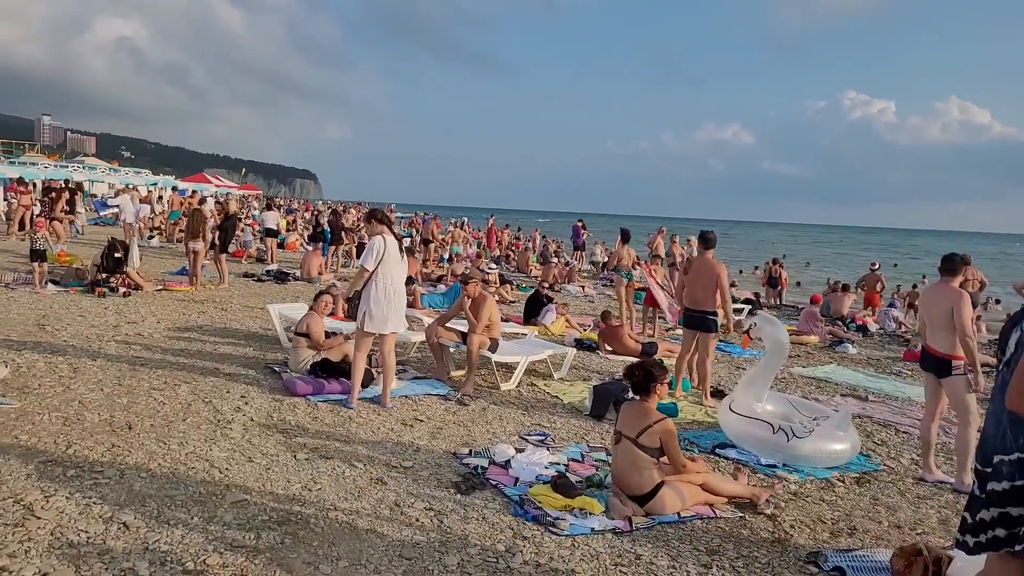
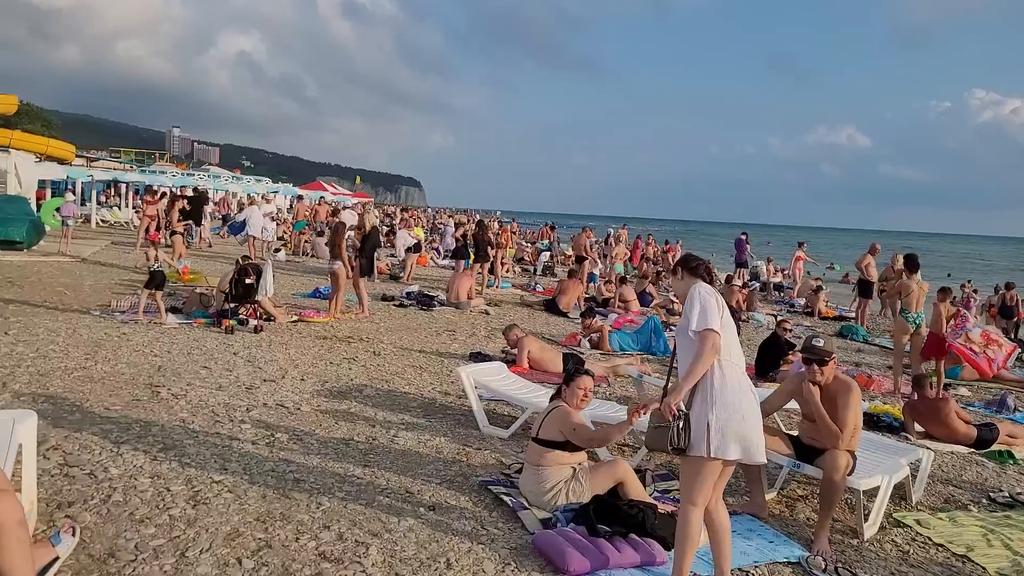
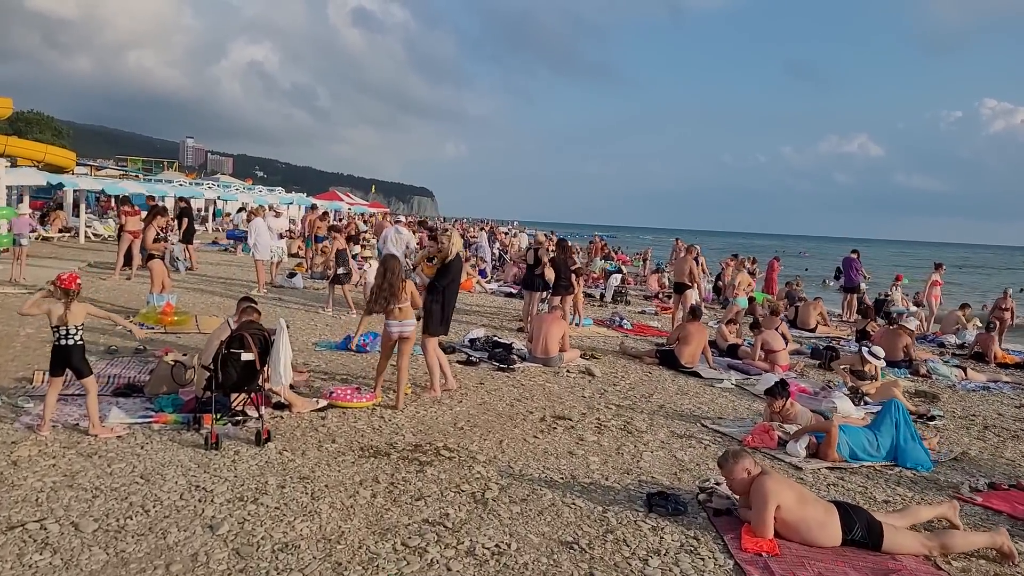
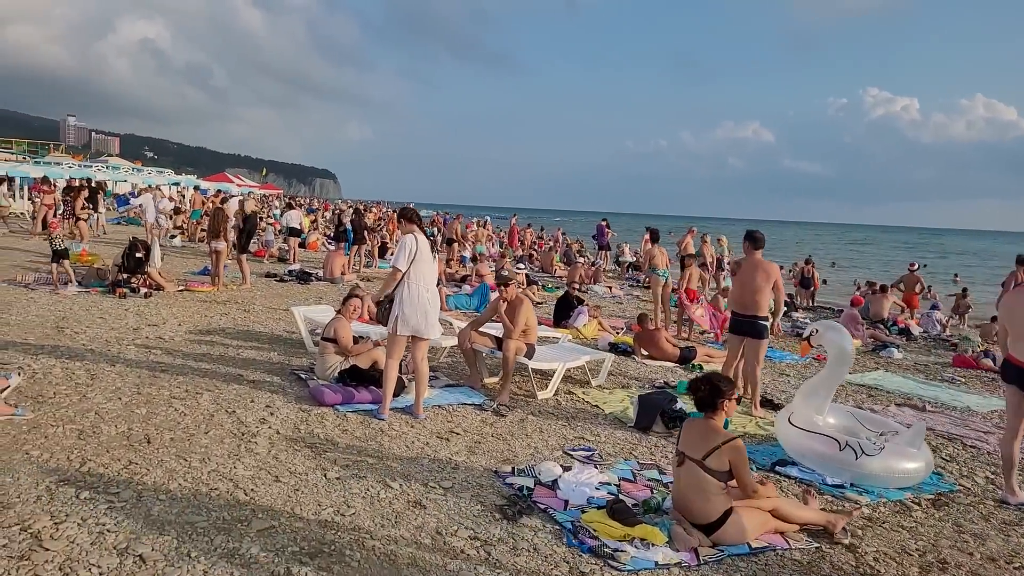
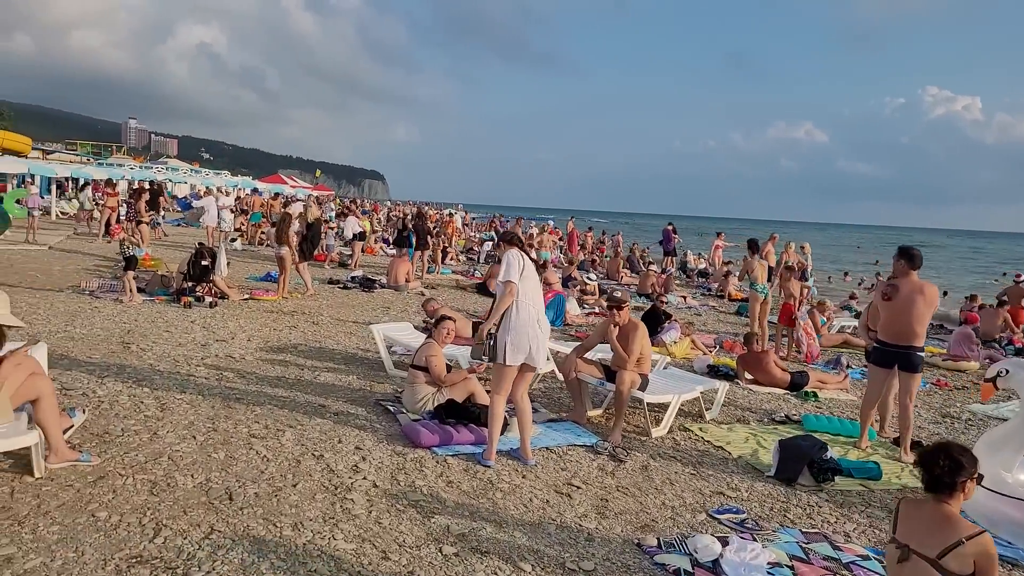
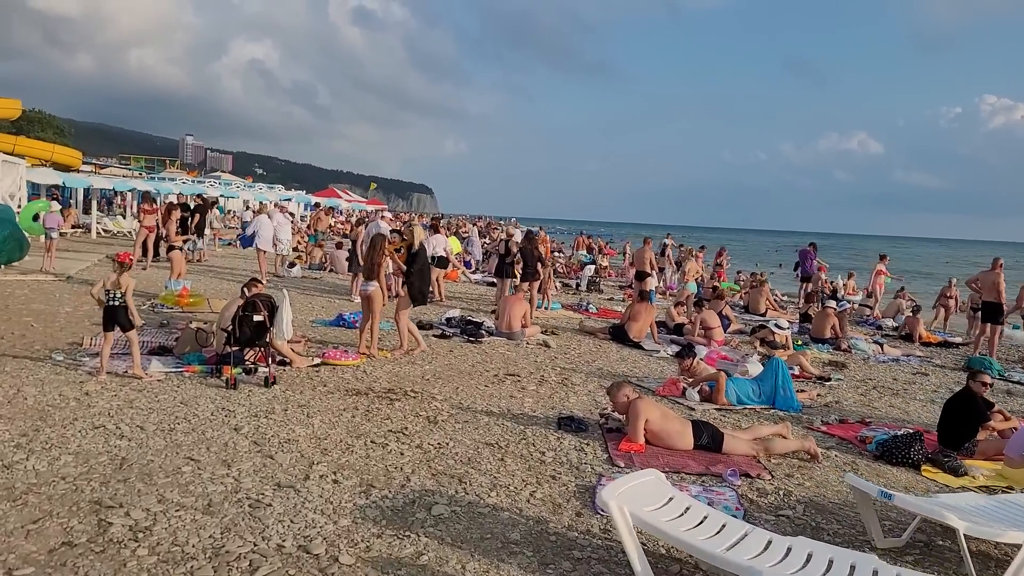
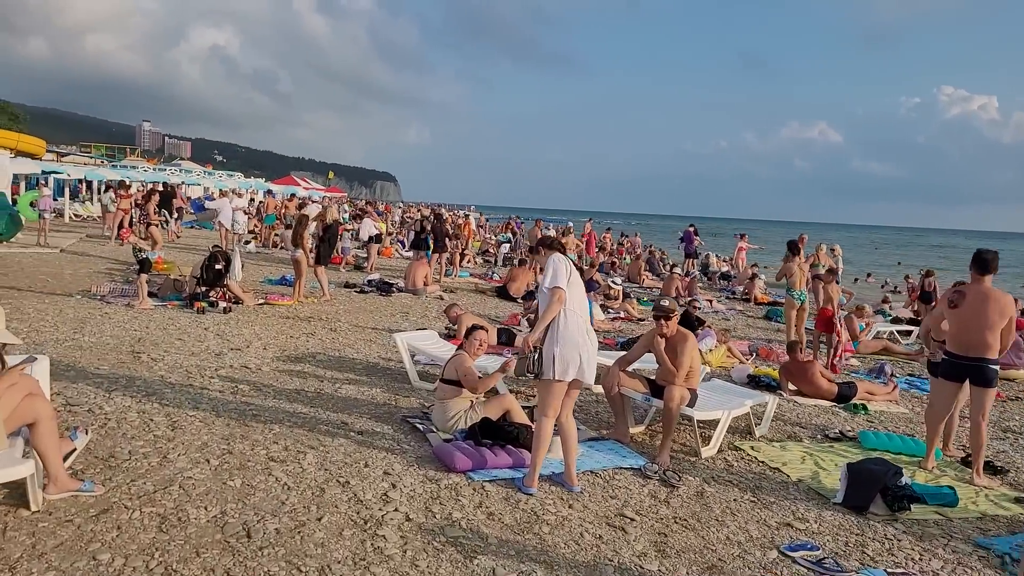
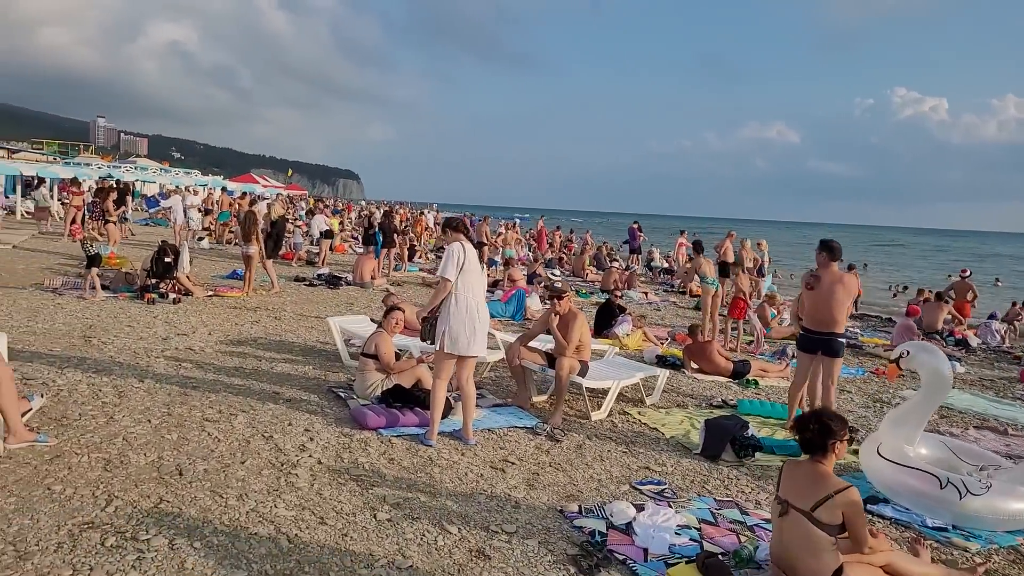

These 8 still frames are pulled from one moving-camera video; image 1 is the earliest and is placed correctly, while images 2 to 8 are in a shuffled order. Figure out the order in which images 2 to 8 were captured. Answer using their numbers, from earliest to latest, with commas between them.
4, 8, 5, 7, 2, 6, 3
